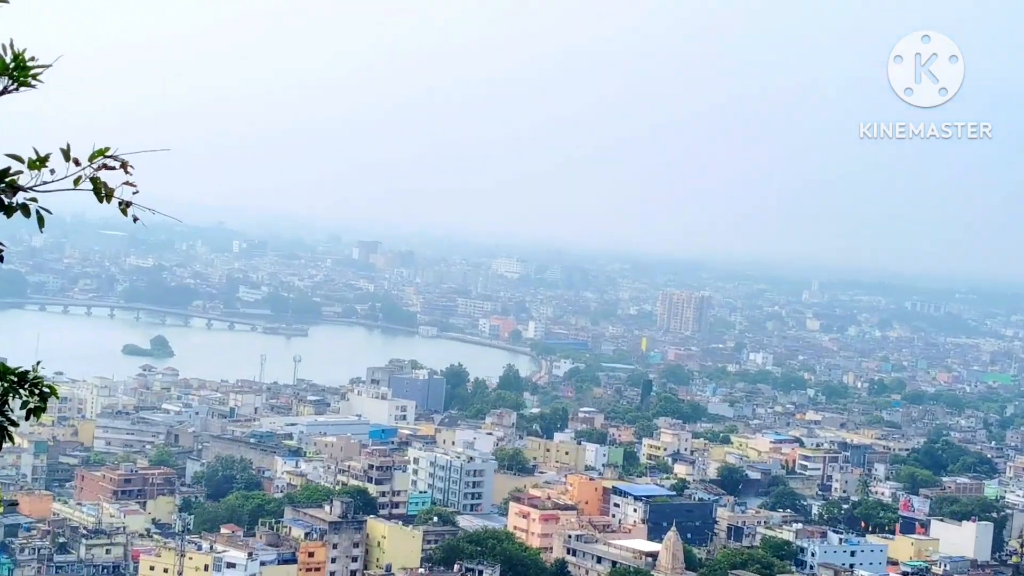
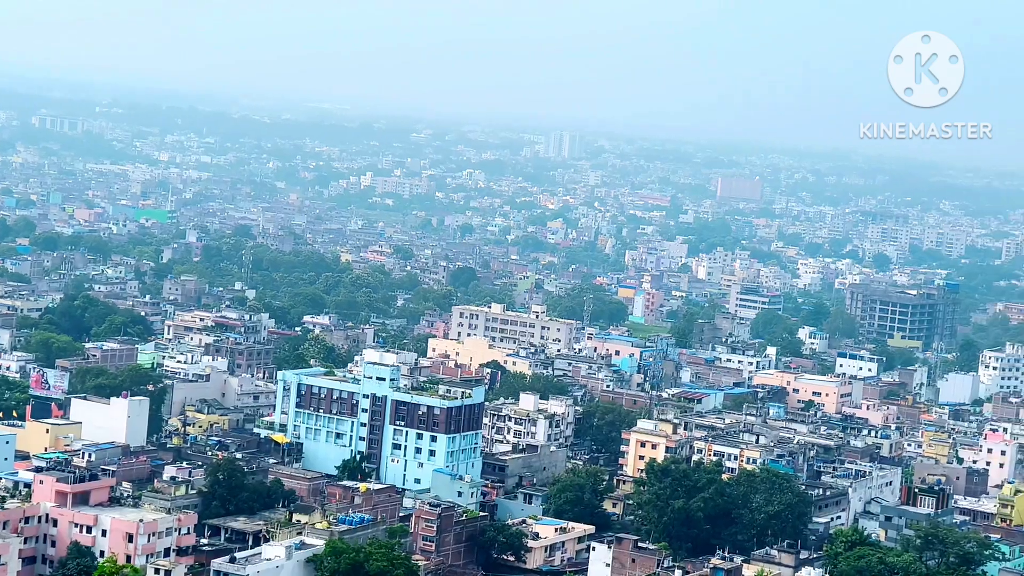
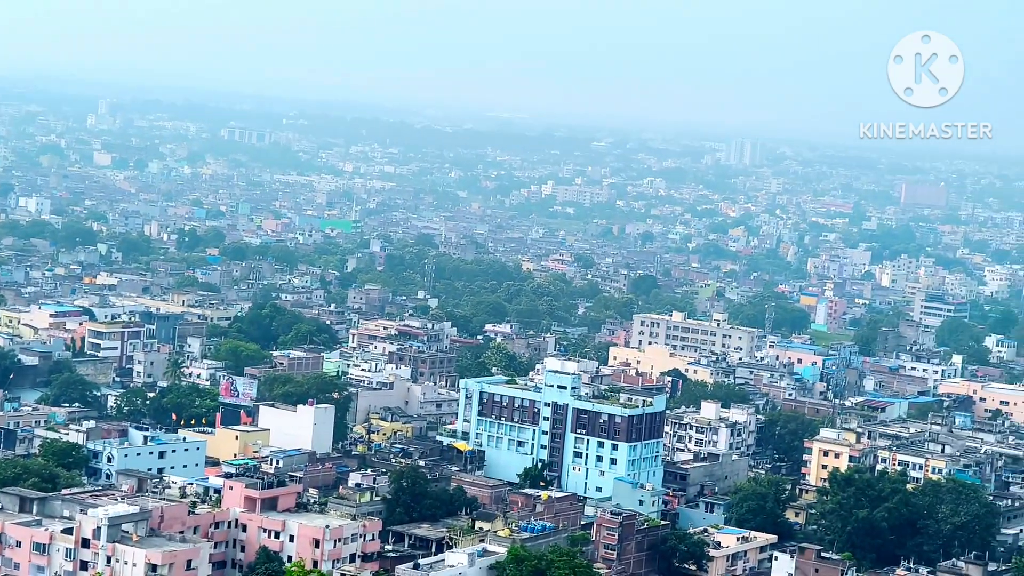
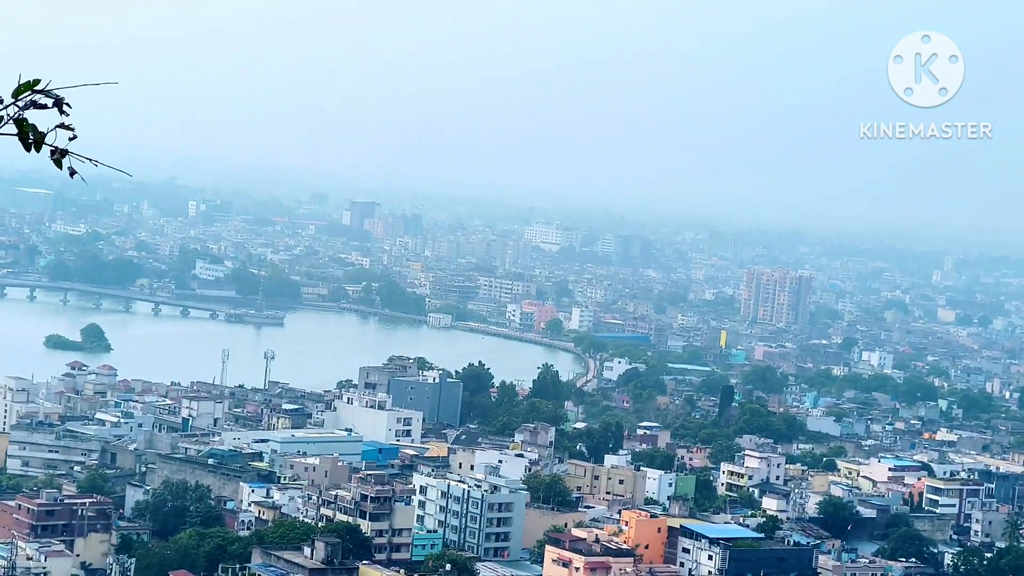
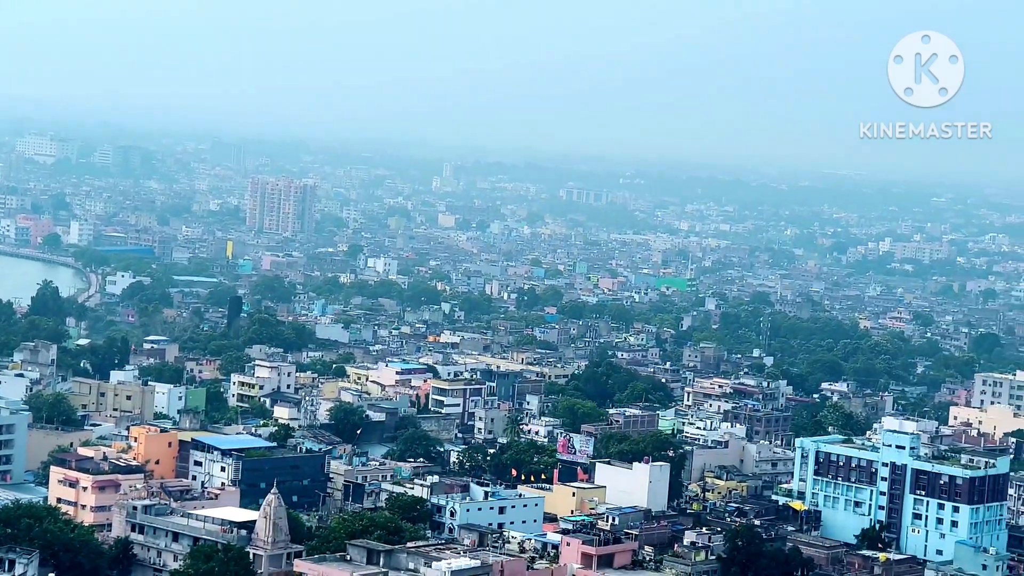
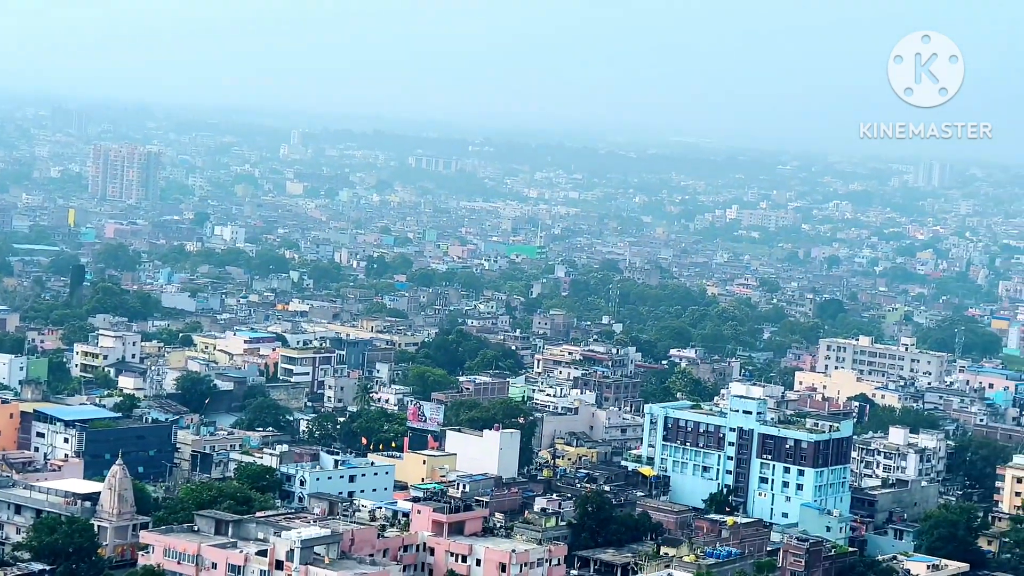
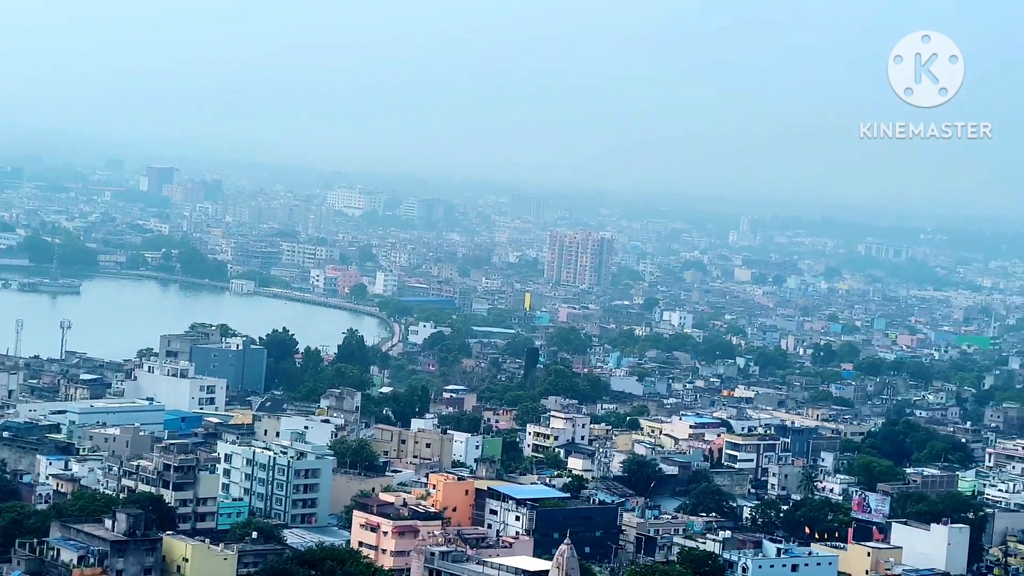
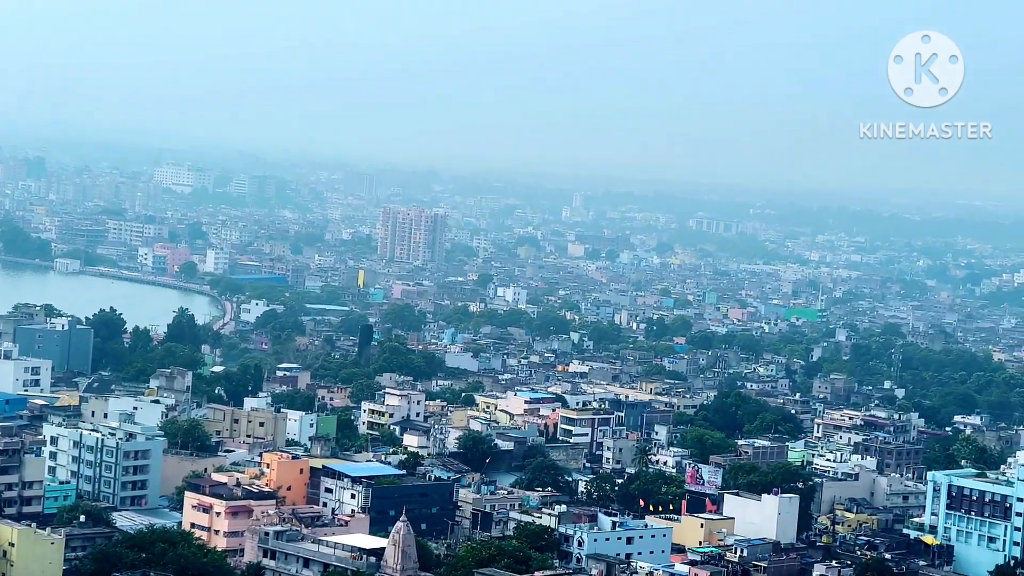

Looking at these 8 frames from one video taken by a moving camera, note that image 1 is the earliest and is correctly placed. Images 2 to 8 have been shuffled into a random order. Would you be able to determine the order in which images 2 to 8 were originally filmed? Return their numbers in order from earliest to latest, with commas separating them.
4, 7, 8, 5, 6, 3, 2
